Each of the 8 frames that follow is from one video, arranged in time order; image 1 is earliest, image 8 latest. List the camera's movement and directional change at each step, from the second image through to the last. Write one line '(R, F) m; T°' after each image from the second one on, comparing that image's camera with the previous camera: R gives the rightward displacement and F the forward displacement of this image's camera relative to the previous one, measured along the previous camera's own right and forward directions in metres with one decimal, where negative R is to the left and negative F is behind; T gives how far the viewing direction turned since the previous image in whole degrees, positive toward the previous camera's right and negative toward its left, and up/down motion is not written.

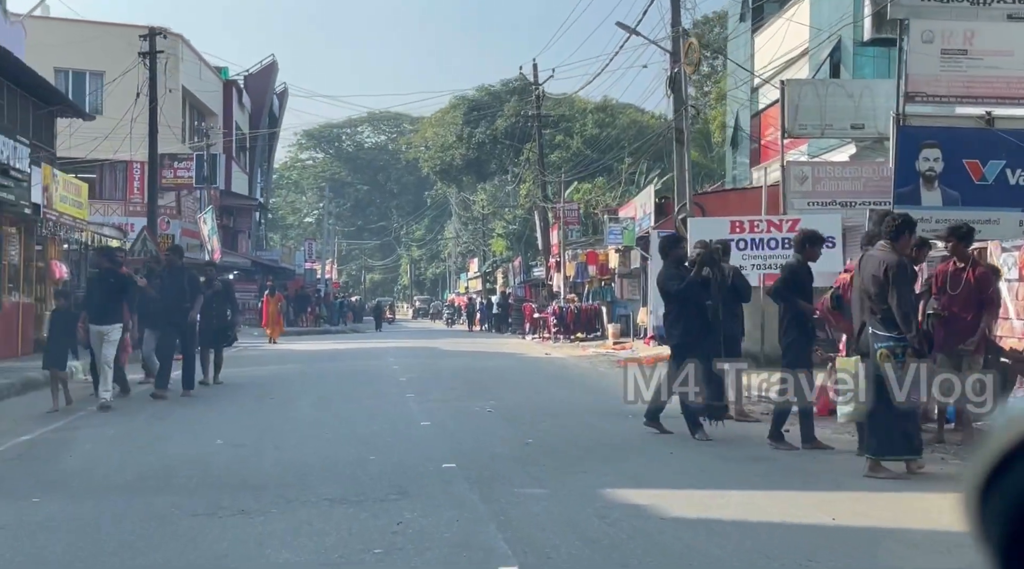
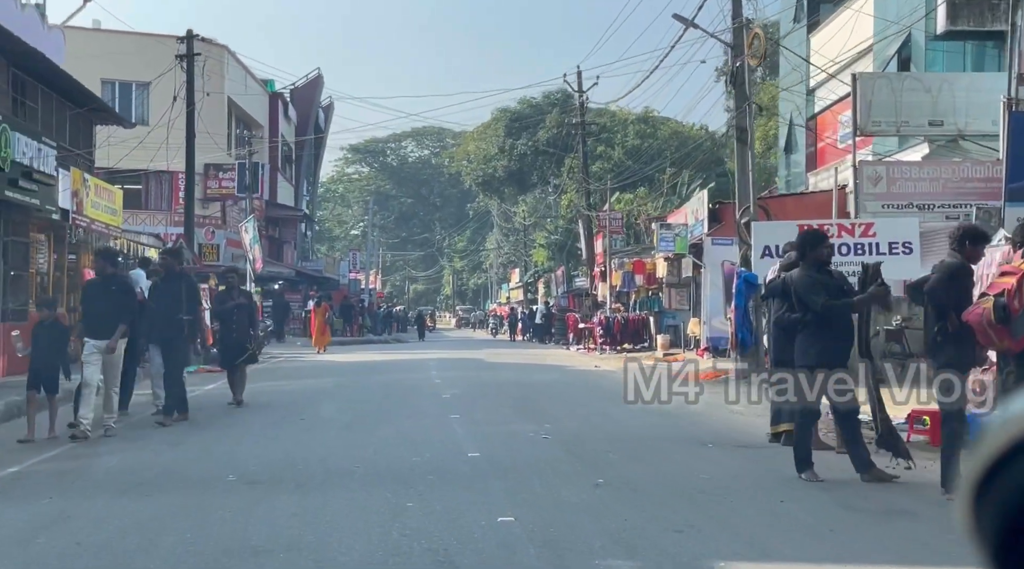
(-0.1, +1.2) m; -2°
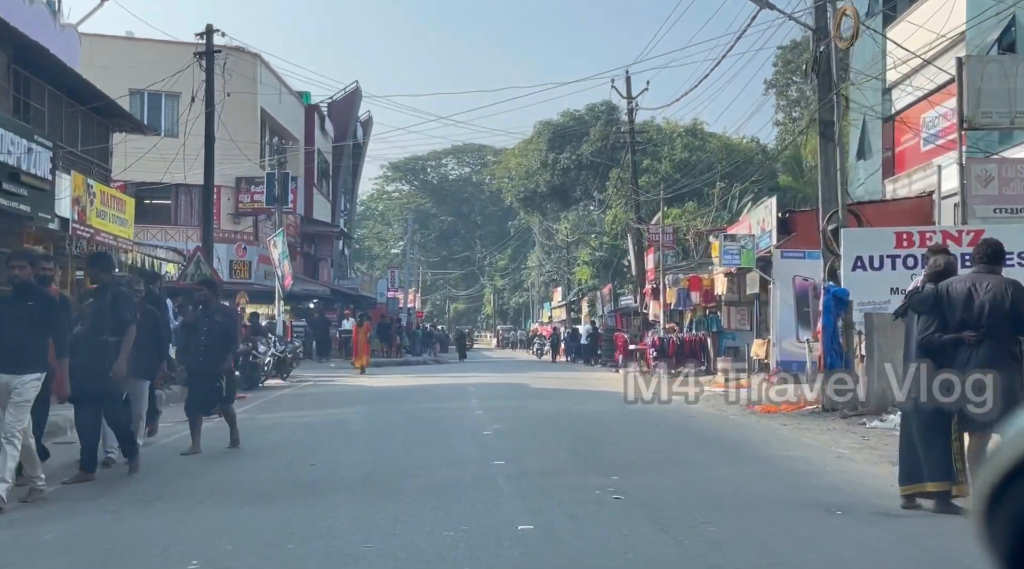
(-0.1, +2.3) m; -2°
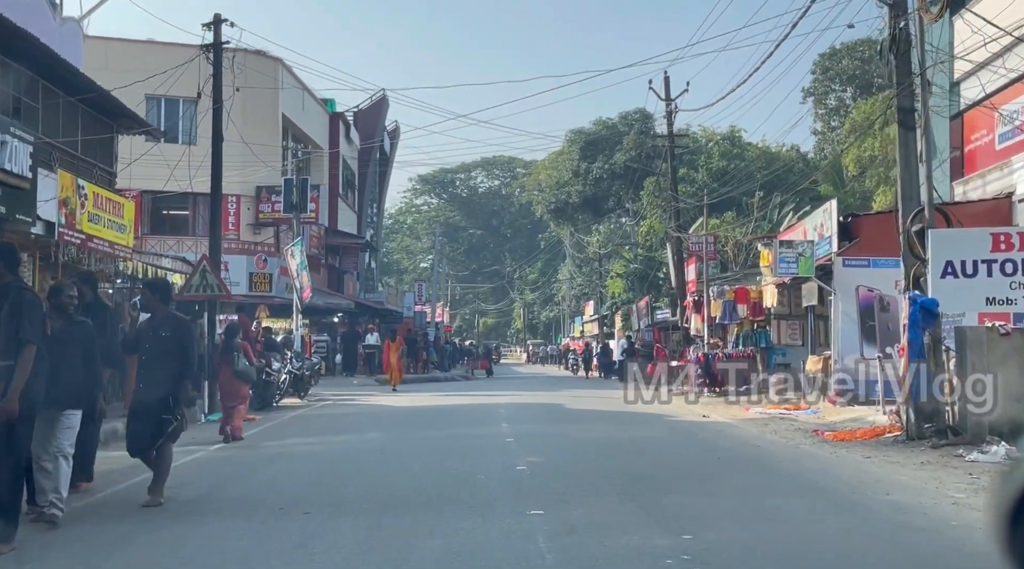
(-0.1, +1.9) m; -1°
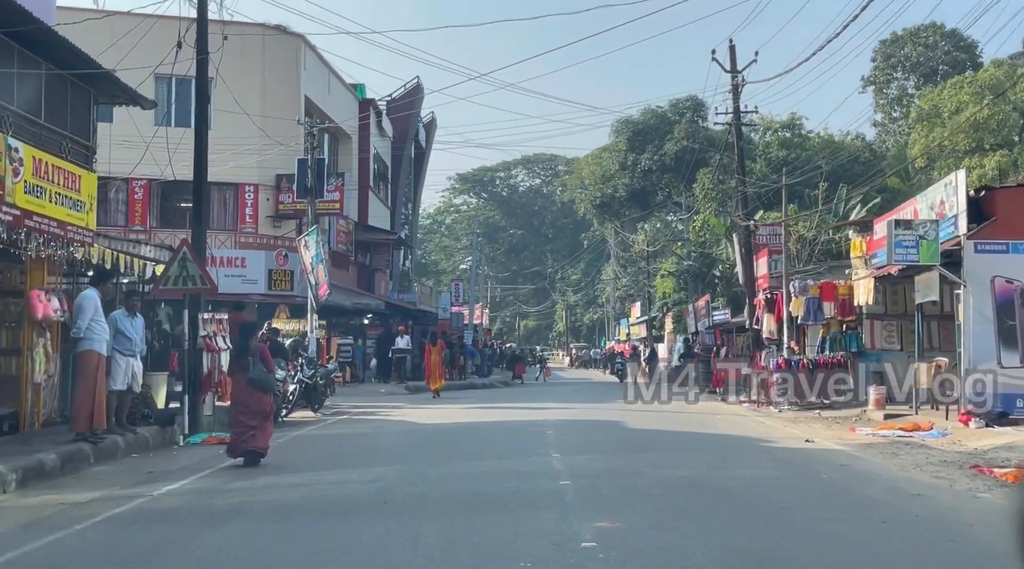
(-0.1, +3.9) m; -2°
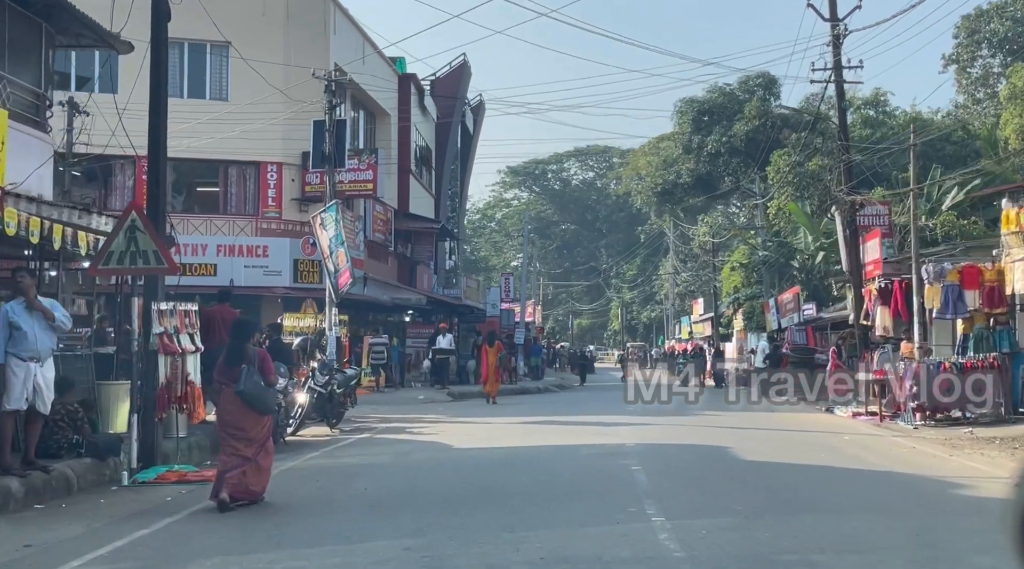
(-0.2, +4.5) m; -3°
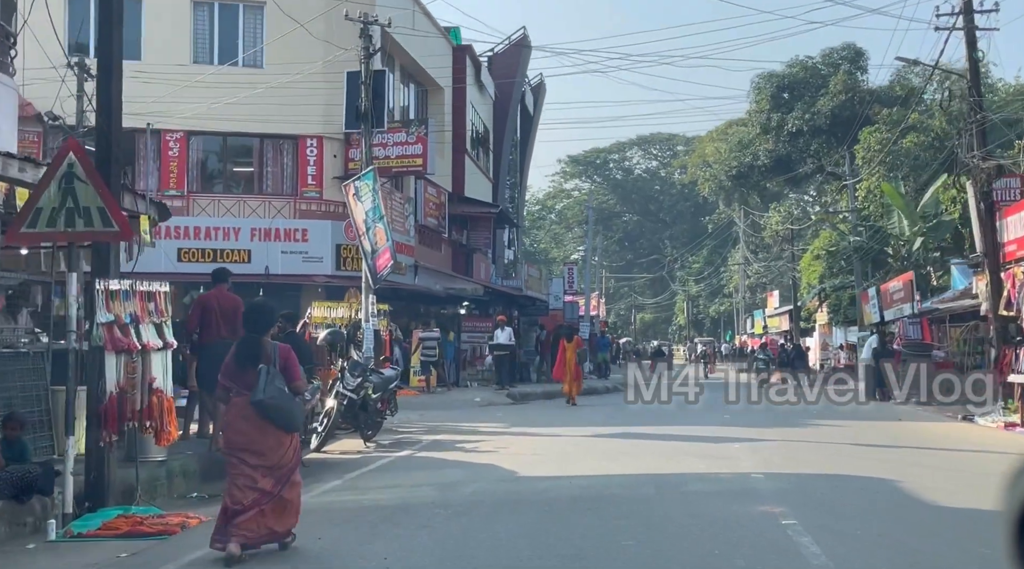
(-0.2, +3.6) m; -3°
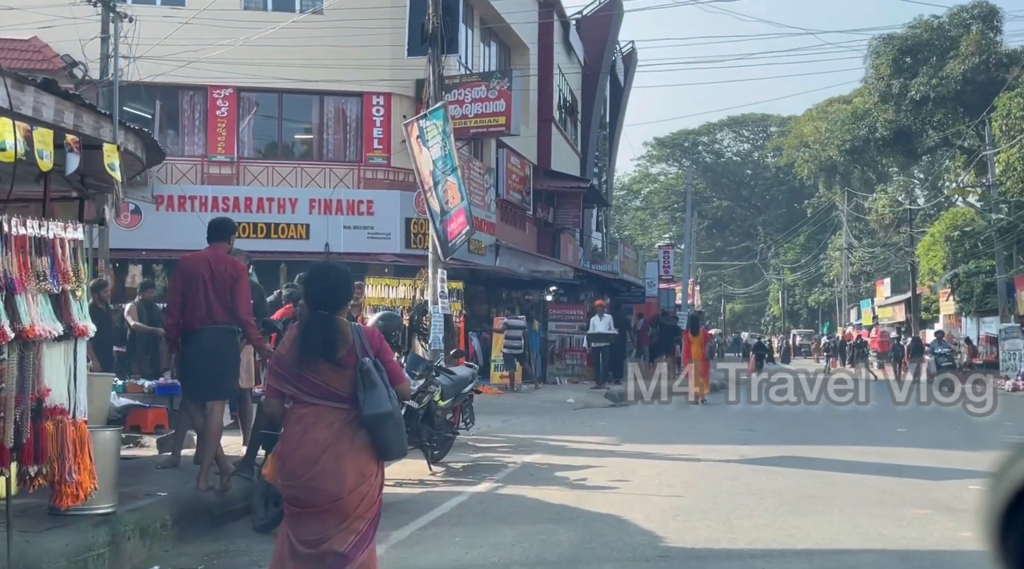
(-0.4, +4.1) m; -4°
